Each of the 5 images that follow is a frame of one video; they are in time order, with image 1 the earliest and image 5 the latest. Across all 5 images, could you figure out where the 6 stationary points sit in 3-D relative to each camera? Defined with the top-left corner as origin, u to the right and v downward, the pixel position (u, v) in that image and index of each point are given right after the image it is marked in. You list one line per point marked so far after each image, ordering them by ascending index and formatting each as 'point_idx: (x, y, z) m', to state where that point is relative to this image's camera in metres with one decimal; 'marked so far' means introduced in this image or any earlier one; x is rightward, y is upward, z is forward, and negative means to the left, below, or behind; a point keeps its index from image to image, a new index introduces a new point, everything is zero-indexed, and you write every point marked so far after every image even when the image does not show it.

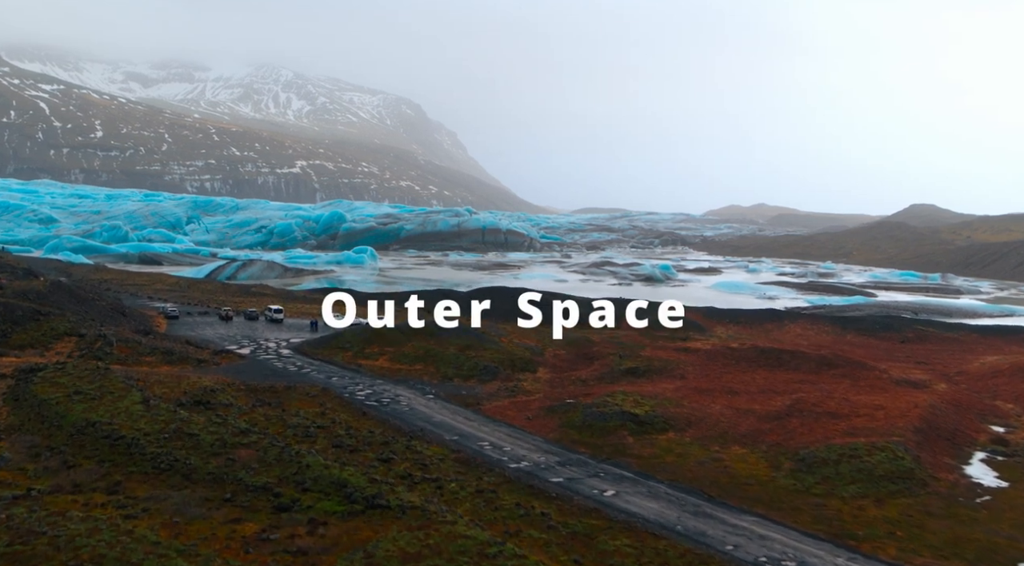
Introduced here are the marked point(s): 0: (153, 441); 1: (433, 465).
0: (-8.7, -3.8, +19.5) m
1: (-1.9, -4.5, +19.9) m
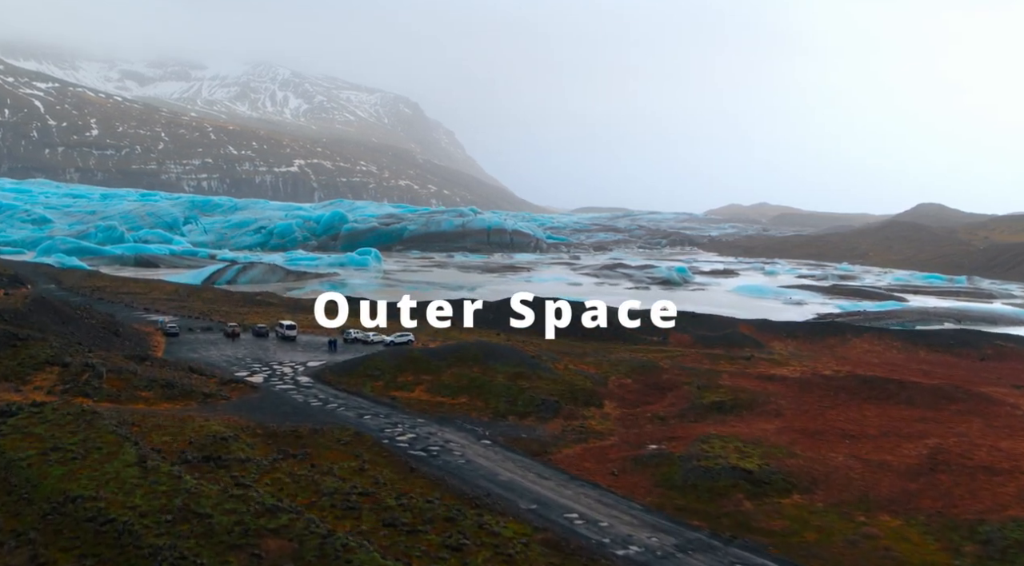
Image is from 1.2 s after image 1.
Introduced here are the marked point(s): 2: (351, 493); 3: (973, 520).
0: (-6.6, -4.5, +14.8) m
1: (+0.1, -5.1, +15.2) m
2: (-3.5, -4.6, +17.8) m
3: (+10.0, -5.1, +17.4) m
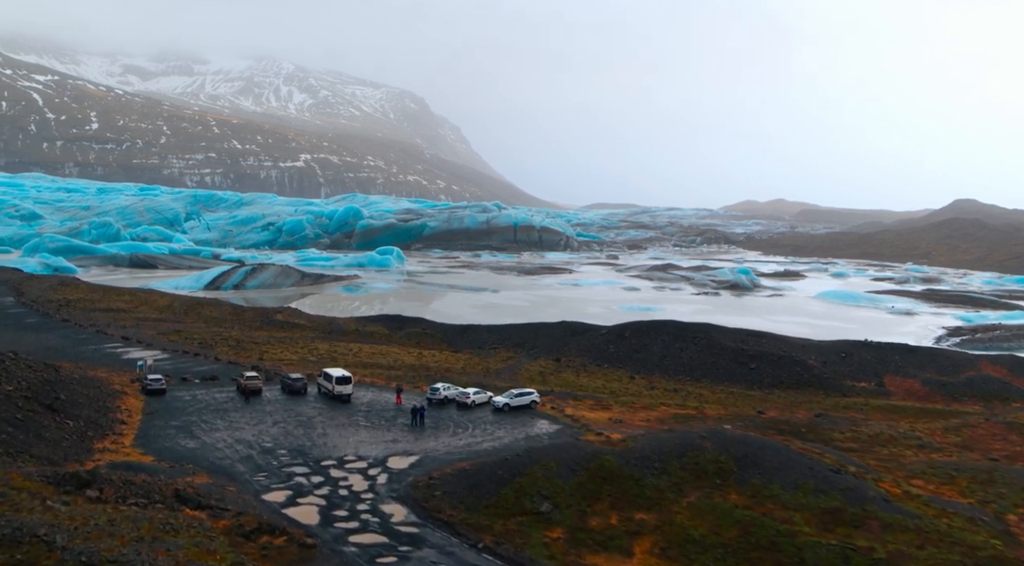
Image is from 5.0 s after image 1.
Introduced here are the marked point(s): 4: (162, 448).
0: (-1.2, -5.4, +0.6) m
1: (+5.5, -6.0, +0.9) m
2: (+1.9, -5.5, +3.5) m
3: (+15.4, -6.0, +3.1) m
4: (-8.1, -3.8, +18.7) m
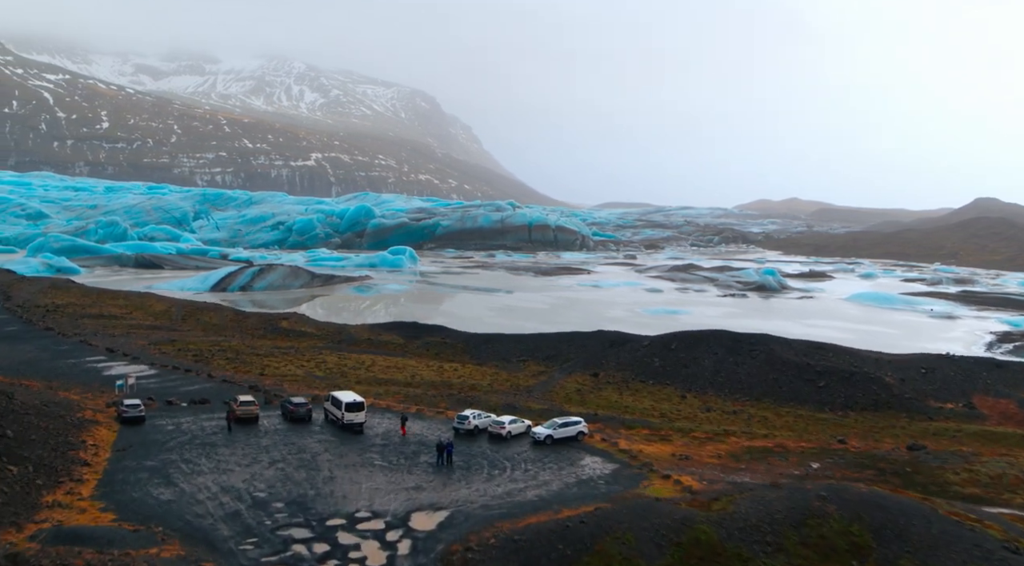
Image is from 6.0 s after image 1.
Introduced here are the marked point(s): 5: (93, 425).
0: (-0.5, -5.6, -3.3) m
1: (+6.3, -6.3, -3.0) m
2: (+2.7, -5.7, -0.3) m
3: (+16.2, -6.3, -0.9) m
4: (-7.1, -4.0, +14.9) m
5: (-10.2, -3.4, +19.6) m
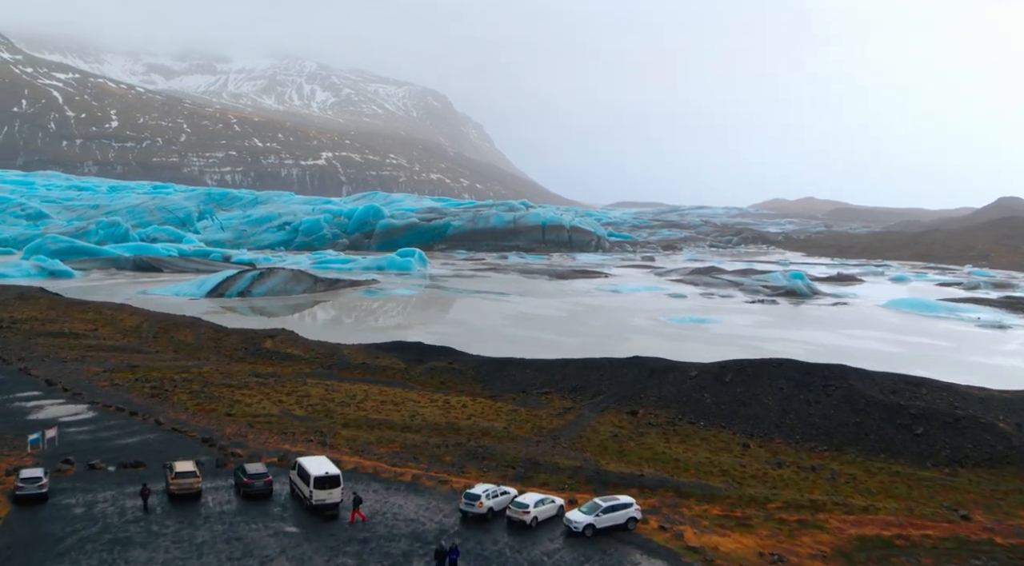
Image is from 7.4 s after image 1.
0: (-0.3, -6.2, -8.5) m
1: (+6.5, -6.9, -8.3) m
2: (+2.9, -6.4, -5.6) m
3: (+16.3, -6.9, -6.4) m
4: (-6.7, -4.6, +9.8) m
5: (-9.7, -4.1, +14.5) m
